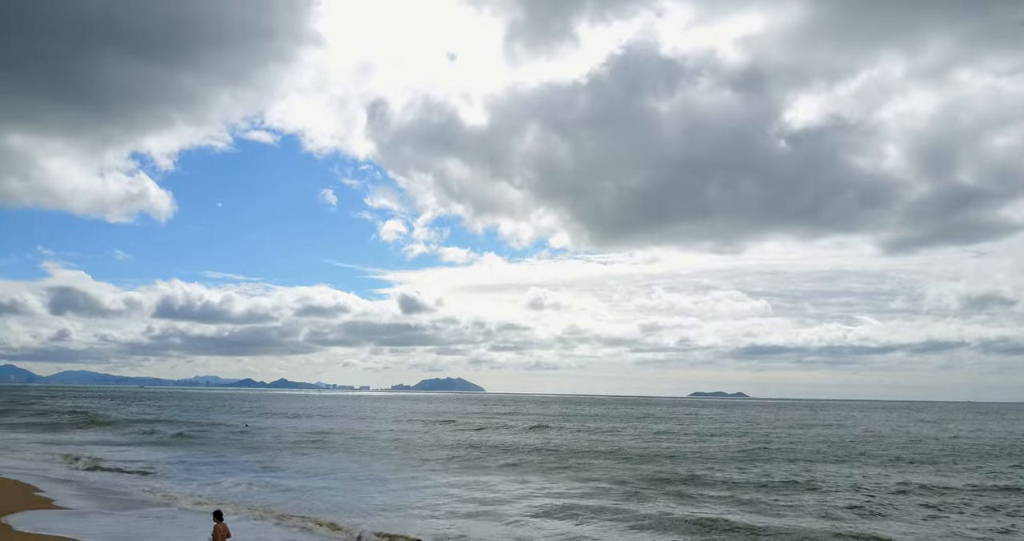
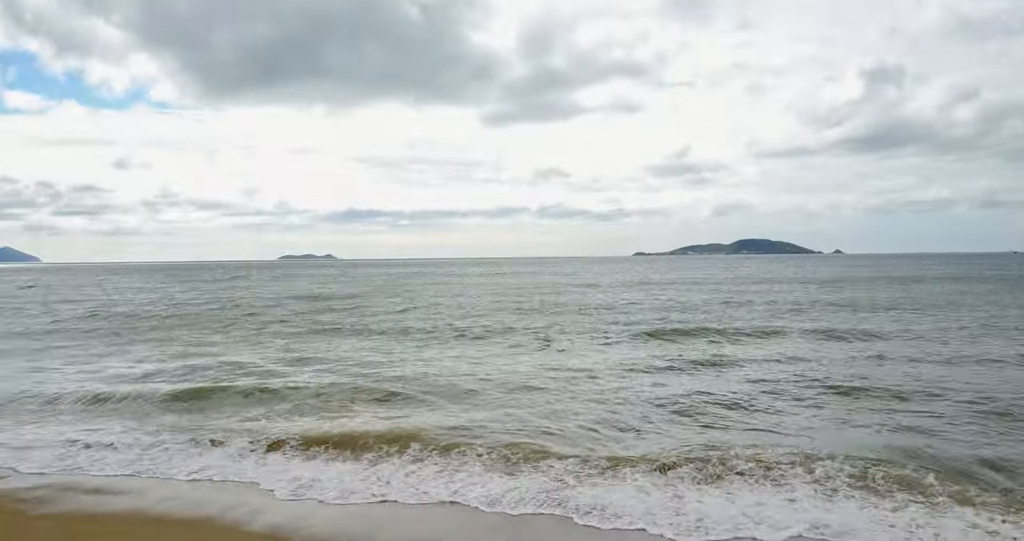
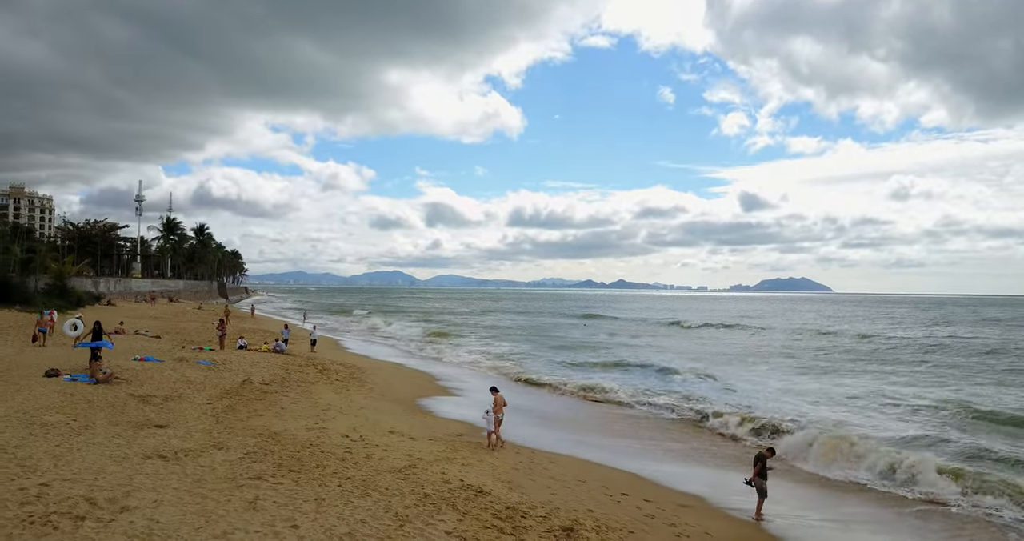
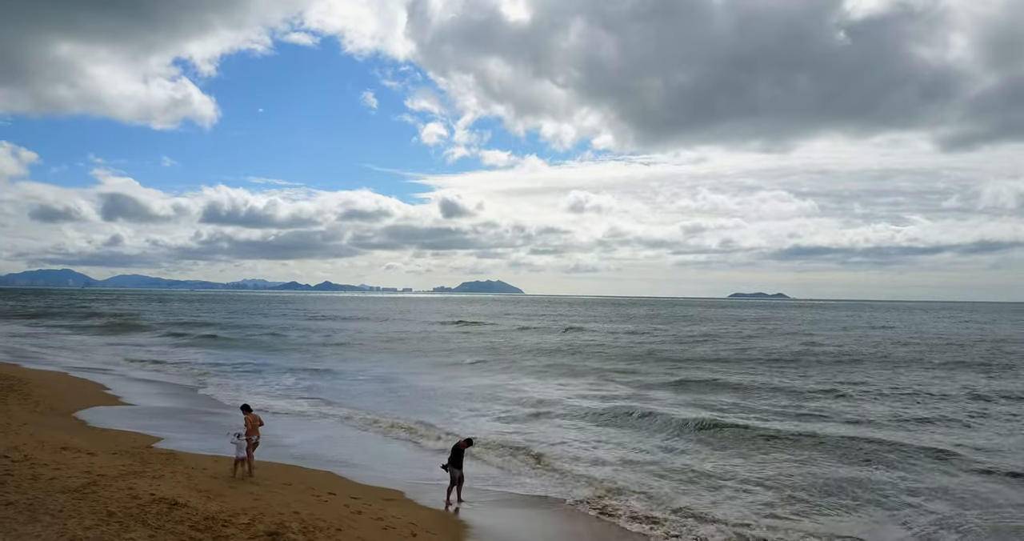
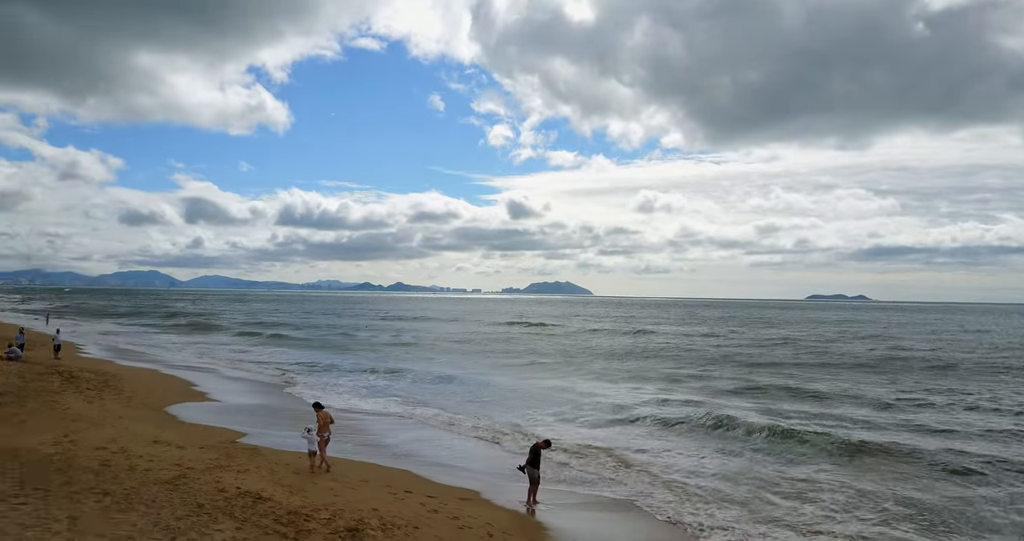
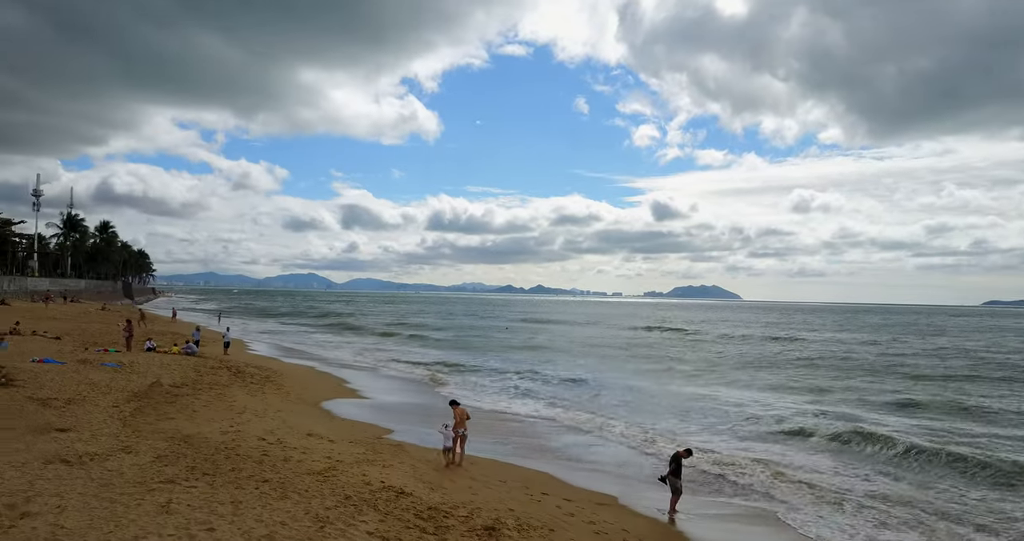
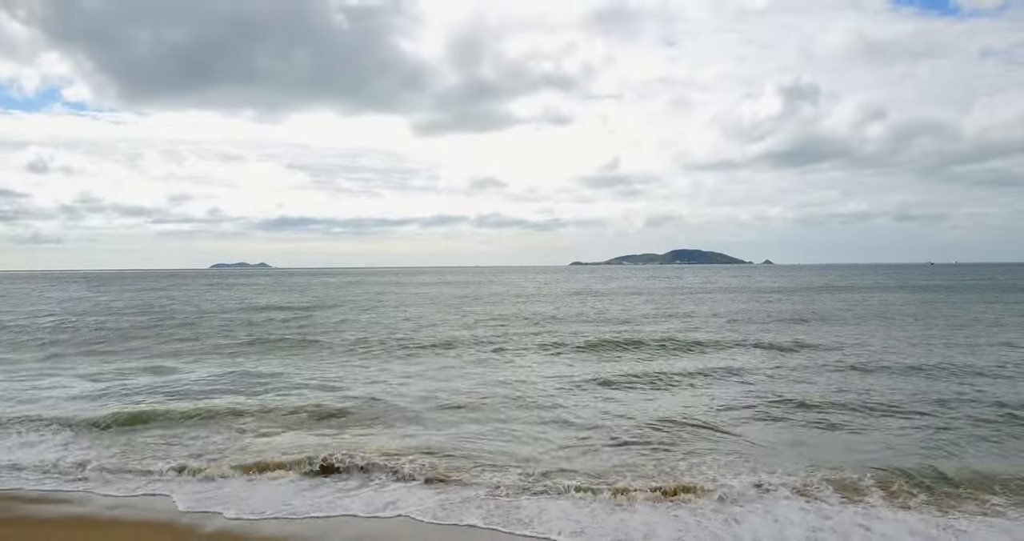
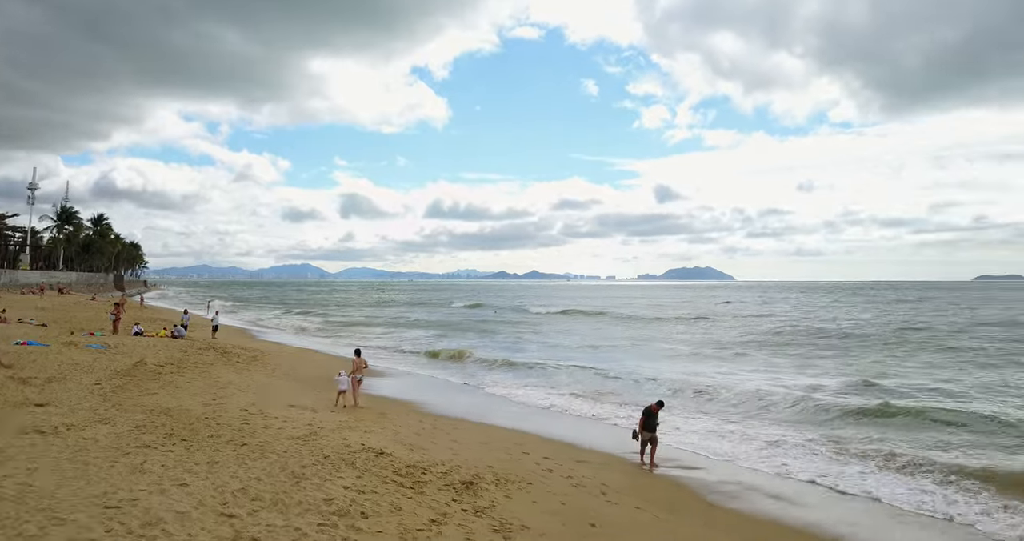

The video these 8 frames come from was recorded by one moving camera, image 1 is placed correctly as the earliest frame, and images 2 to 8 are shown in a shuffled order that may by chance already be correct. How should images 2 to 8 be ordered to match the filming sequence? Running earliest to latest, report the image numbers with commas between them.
4, 5, 6, 3, 8, 2, 7
